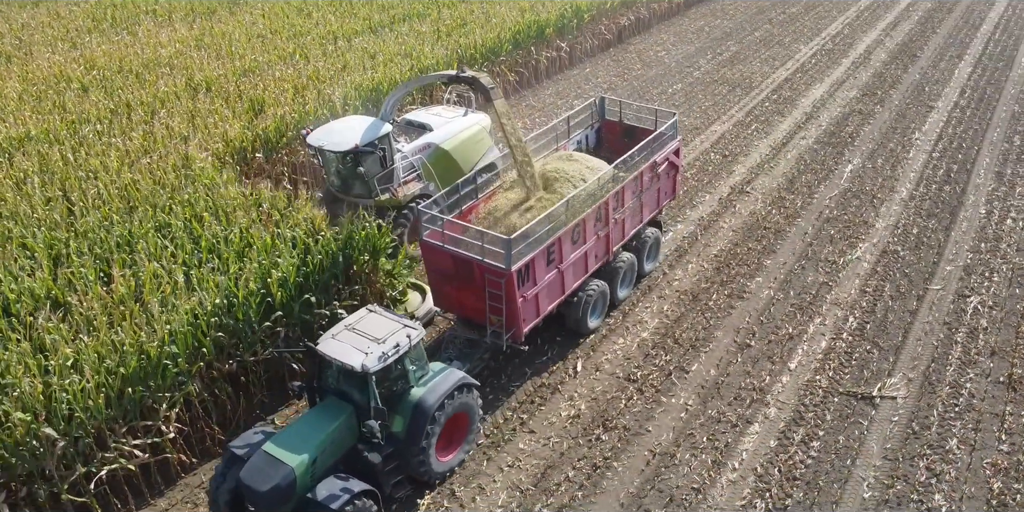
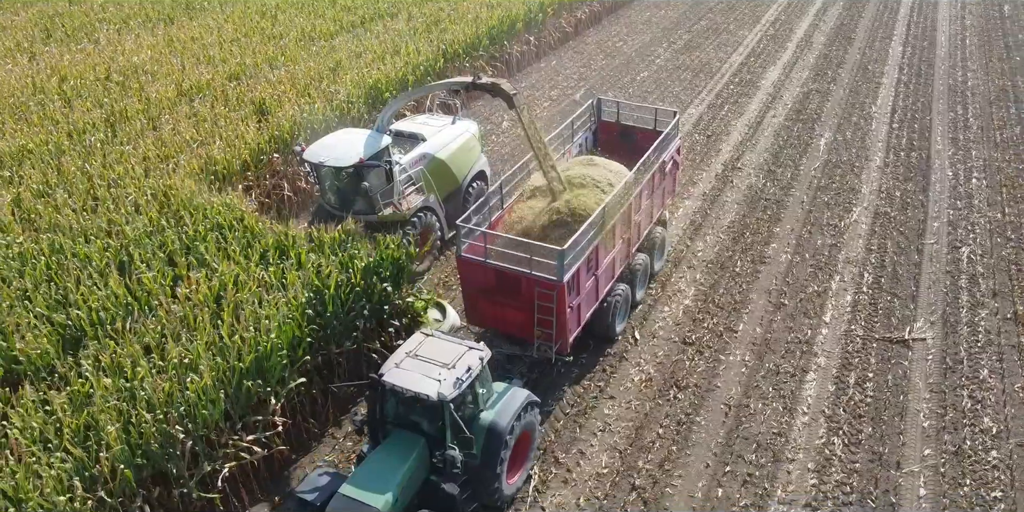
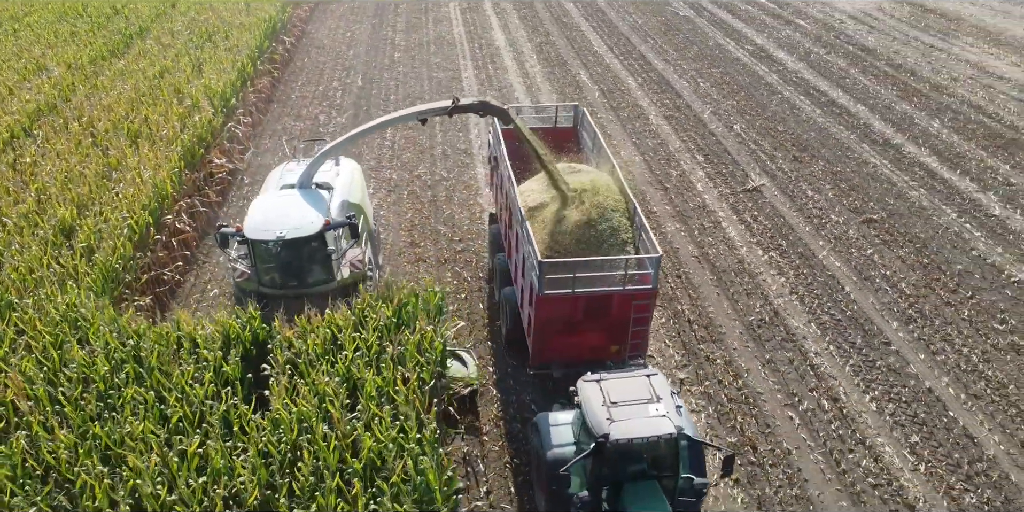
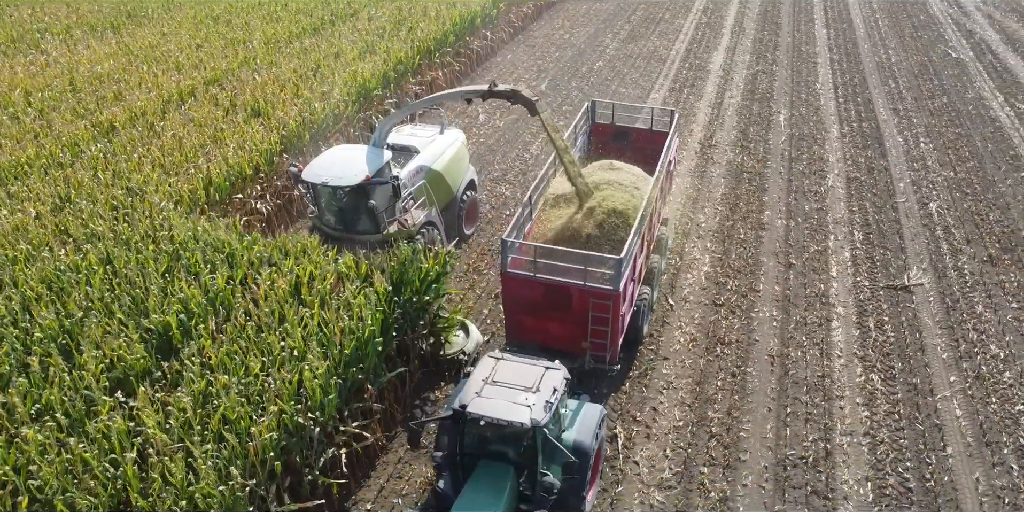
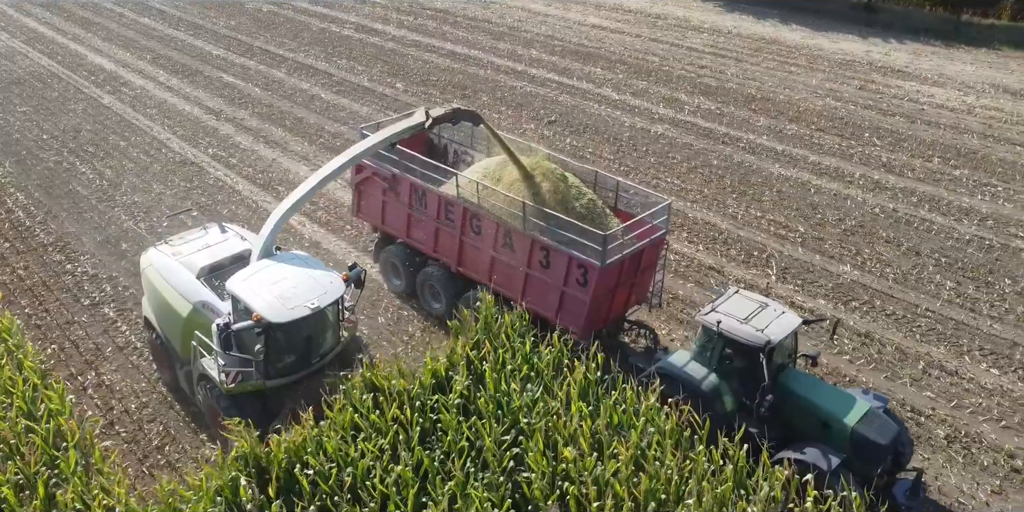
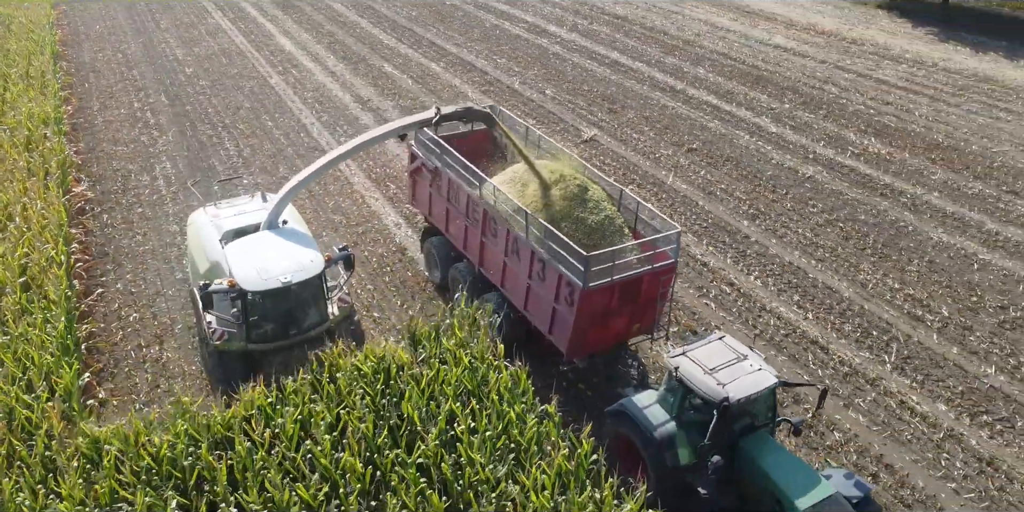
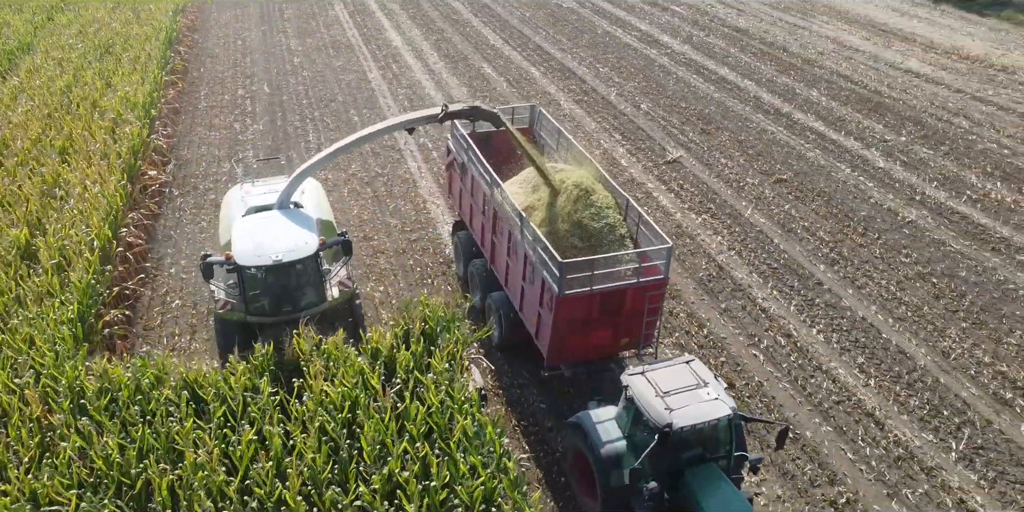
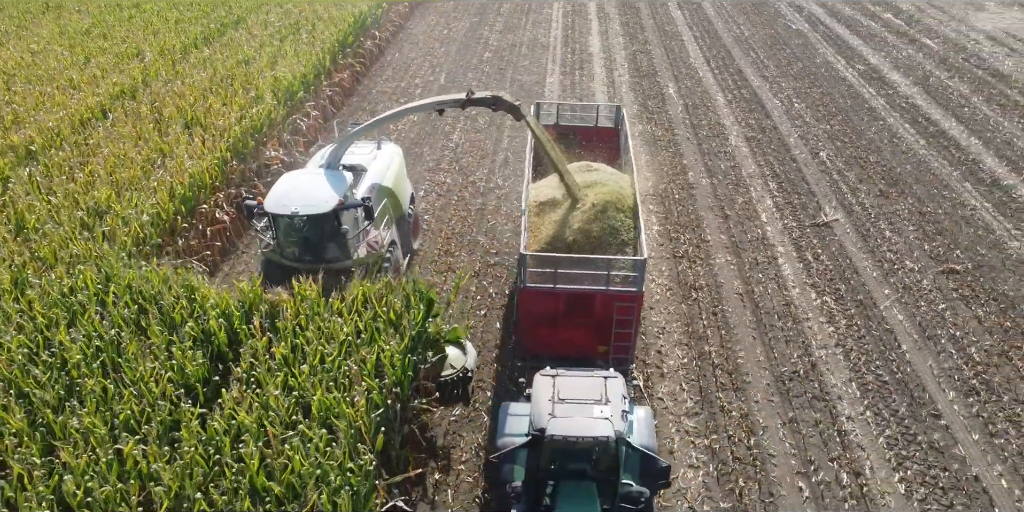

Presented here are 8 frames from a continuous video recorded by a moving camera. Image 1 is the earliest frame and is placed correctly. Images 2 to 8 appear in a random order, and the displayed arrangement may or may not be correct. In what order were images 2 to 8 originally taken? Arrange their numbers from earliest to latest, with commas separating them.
2, 4, 8, 3, 7, 6, 5
